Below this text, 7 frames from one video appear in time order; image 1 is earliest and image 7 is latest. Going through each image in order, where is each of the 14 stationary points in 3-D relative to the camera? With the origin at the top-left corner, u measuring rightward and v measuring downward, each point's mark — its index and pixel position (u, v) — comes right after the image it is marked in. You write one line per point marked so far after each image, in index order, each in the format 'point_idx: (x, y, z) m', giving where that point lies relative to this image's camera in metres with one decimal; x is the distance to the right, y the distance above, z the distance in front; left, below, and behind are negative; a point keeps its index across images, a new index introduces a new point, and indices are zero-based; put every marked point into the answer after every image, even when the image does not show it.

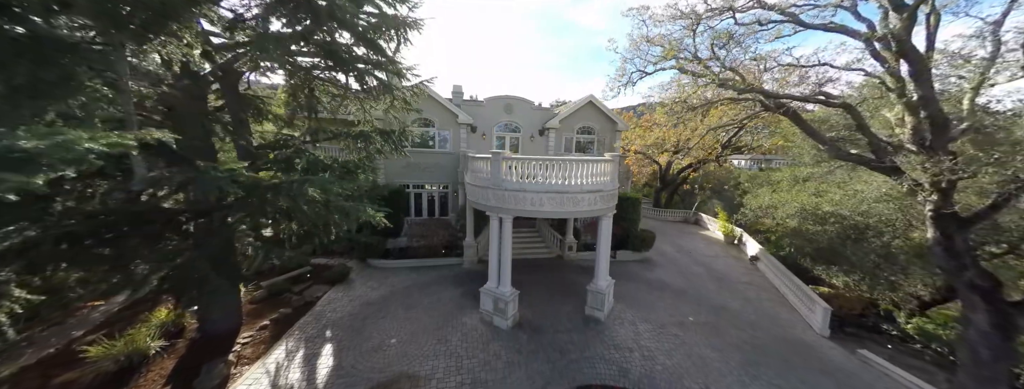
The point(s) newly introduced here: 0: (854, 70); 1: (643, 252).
0: (+12.2, +4.5, +9.6) m
1: (+8.8, -3.9, +18.0) m
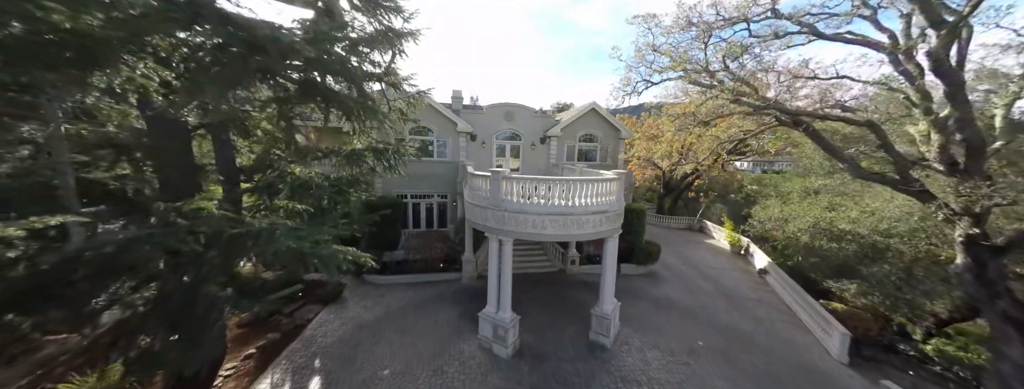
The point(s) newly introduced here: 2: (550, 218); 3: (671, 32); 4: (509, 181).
0: (+12.2, +3.7, +9.0) m
1: (+8.8, -4.7, +17.5) m
2: (+1.2, -0.7, +8.7) m
3: (+7.2, +6.7, +11.7) m
4: (-0.1, +0.5, +9.0) m
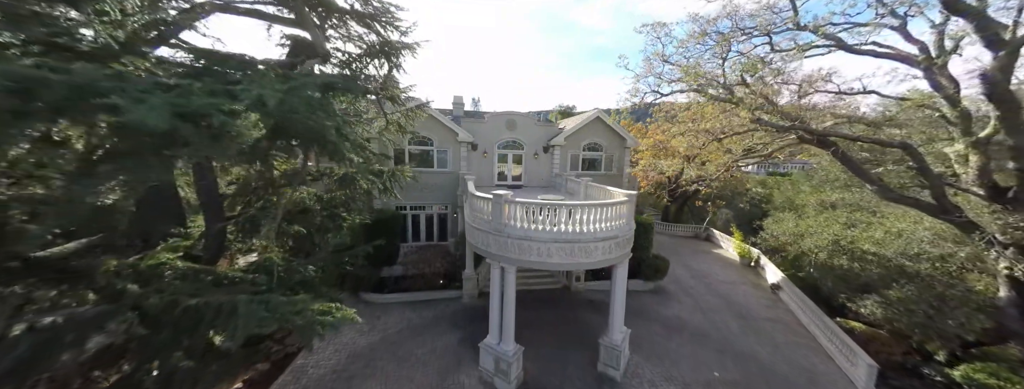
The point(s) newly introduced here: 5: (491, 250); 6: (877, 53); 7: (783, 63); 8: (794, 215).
0: (+12.3, +3.0, +8.4) m
1: (+9.0, -5.5, +16.8) m
2: (+1.3, -1.5, +8.1) m
3: (+7.3, +5.9, +11.1) m
4: (0.0, -0.3, +8.4) m
5: (-0.7, -1.8, +8.9) m
6: (+11.5, +4.4, +8.4) m
7: (+8.8, +4.3, +8.7) m
8: (+18.0, -1.3, +17.1) m
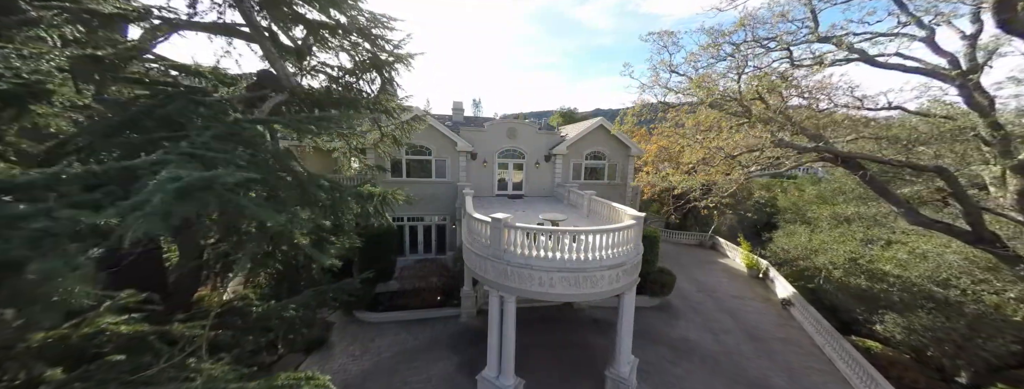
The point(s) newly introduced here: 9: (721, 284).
0: (+12.3, +2.3, +7.8) m
1: (+9.0, -6.2, +16.2) m
2: (+1.3, -2.2, +7.5) m
3: (+7.3, +5.2, +10.5) m
4: (0.0, -1.0, +7.9) m
5: (-0.7, -2.6, +8.3) m
6: (+11.5, +3.7, +7.8) m
7: (+8.8, +3.6, +8.1) m
8: (+18.0, -2.0, +16.4) m
9: (+15.4, -6.6, +19.7) m
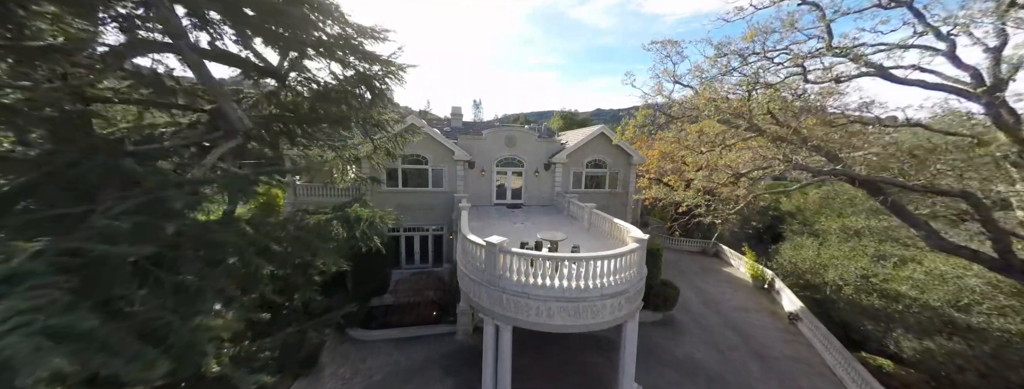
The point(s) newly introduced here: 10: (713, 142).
0: (+12.2, +1.6, +7.3) m
1: (+8.9, -6.9, +15.7) m
2: (+1.2, -2.9, +7.0) m
3: (+7.2, +4.6, +10.0) m
4: (-0.1, -1.7, +7.4) m
5: (-0.8, -3.2, +7.9) m
6: (+11.4, +3.1, +7.4) m
7: (+8.7, +2.9, +7.6) m
8: (+17.9, -2.7, +15.9) m
9: (+15.3, -7.3, +19.2) m
10: (+8.6, +2.2, +11.4) m
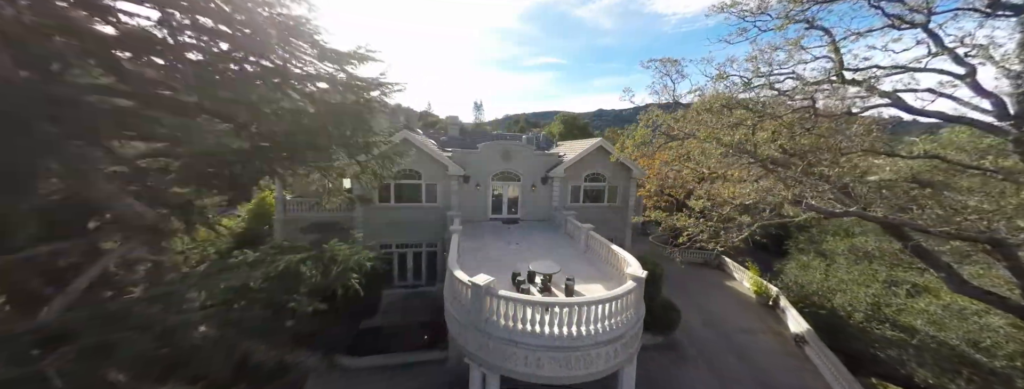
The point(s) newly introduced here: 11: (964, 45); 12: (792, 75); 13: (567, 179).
0: (+11.9, +0.6, +6.7) m
1: (+8.6, -7.9, +15.1) m
2: (+0.8, -3.9, +6.5) m
3: (+6.9, +3.6, +9.5) m
4: (-0.5, -2.7, +6.9) m
5: (-1.2, -4.2, +7.3) m
6: (+11.1, +2.1, +6.8) m
7: (+8.3, +1.9, +7.1) m
8: (+17.6, -3.7, +15.3) m
9: (+15.1, -8.4, +18.6) m
10: (+8.3, +1.2, +10.8) m
11: (+13.7, +4.6, +8.1) m
12: (+9.2, +3.9, +8.8) m
13: (+4.0, +1.1, +19.3) m
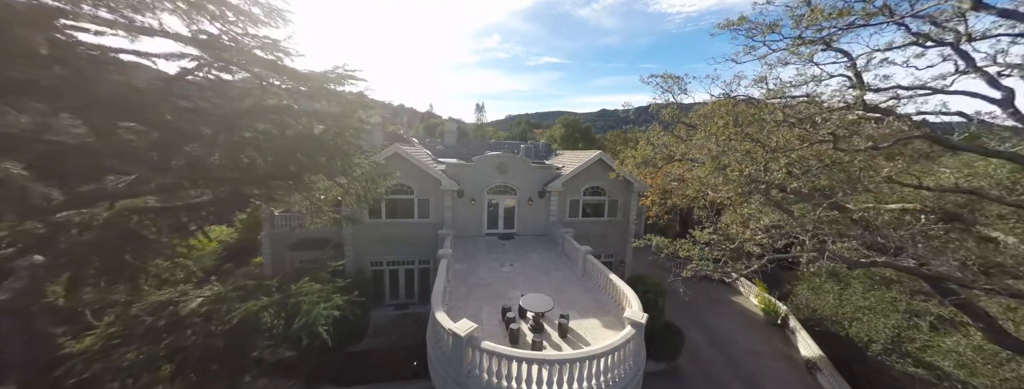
0: (+11.5, -0.3, +6.0) m
1: (+8.3, -8.9, +14.3) m
2: (+0.5, -4.8, +5.8) m
3: (+6.6, +2.6, +8.8) m
4: (-0.8, -3.6, +6.2) m
5: (-1.5, -5.1, +6.6) m
6: (+10.7, +1.1, +6.1) m
7: (+8.0, +1.0, +6.3) m
8: (+17.3, -4.7, +14.5) m
9: (+14.8, -9.4, +17.8) m
10: (+8.0, +0.2, +10.1) m
11: (+13.4, +3.6, +7.4) m
12: (+8.8, +2.9, +8.0) m
13: (+3.7, +0.1, +18.6) m
